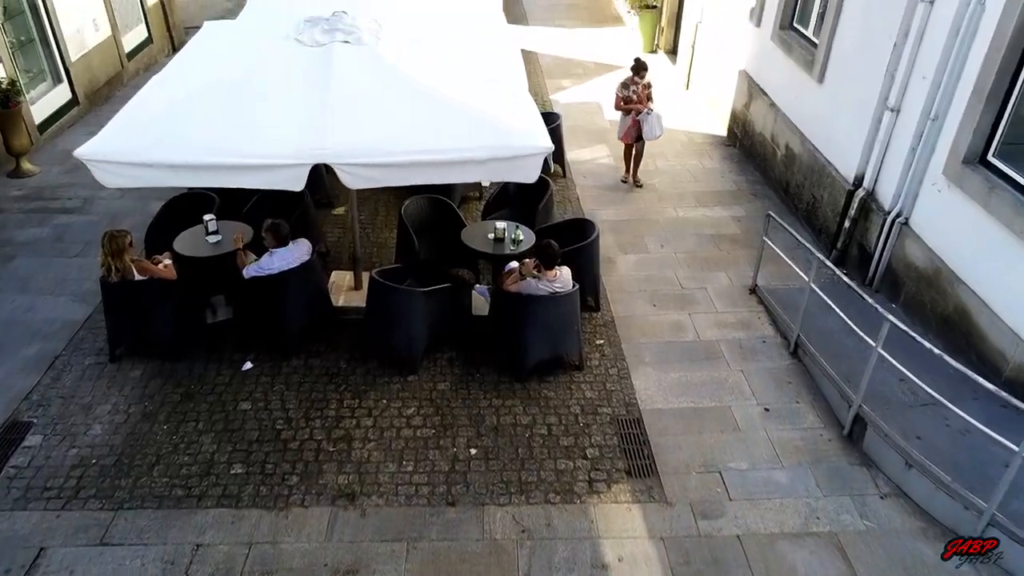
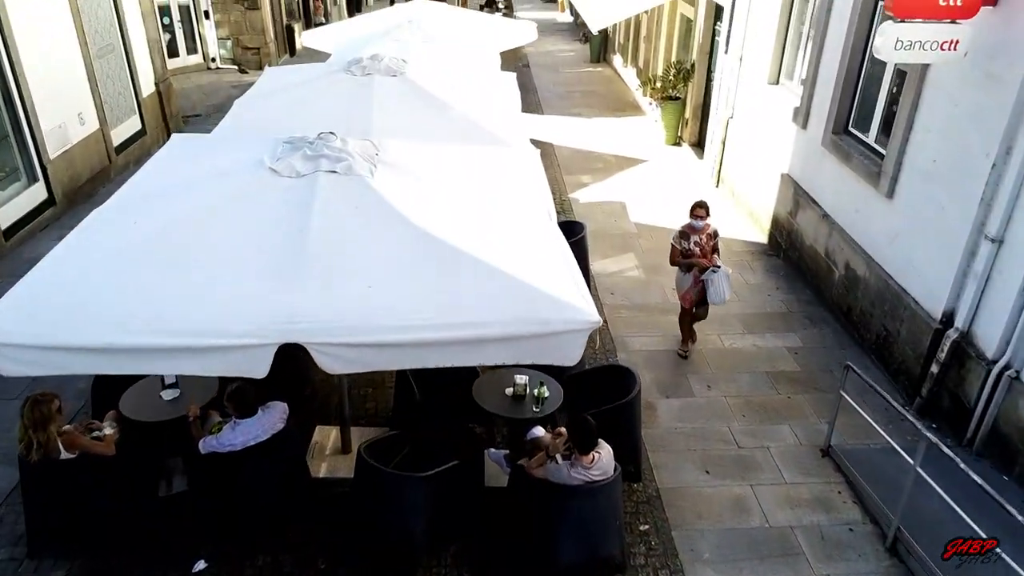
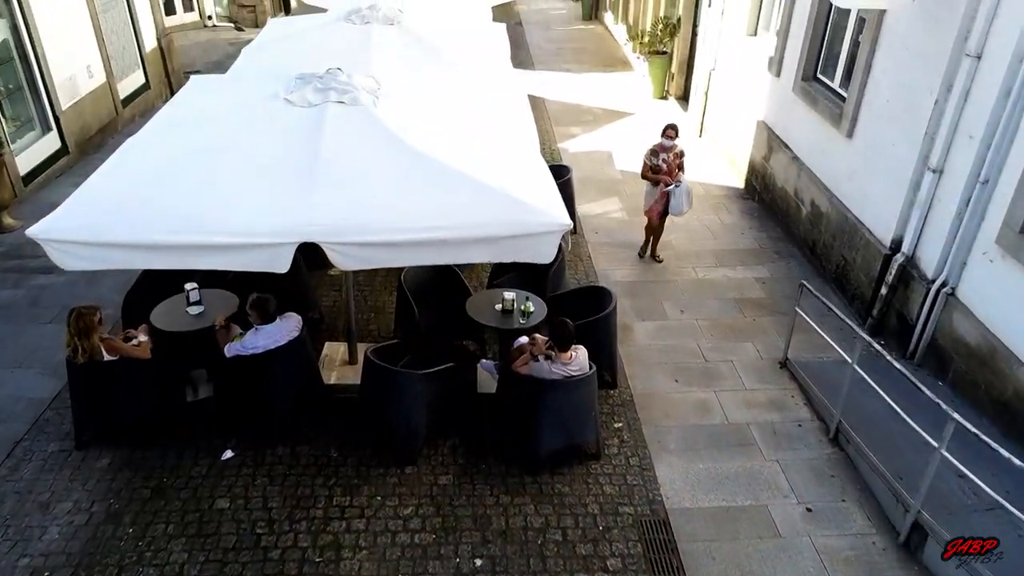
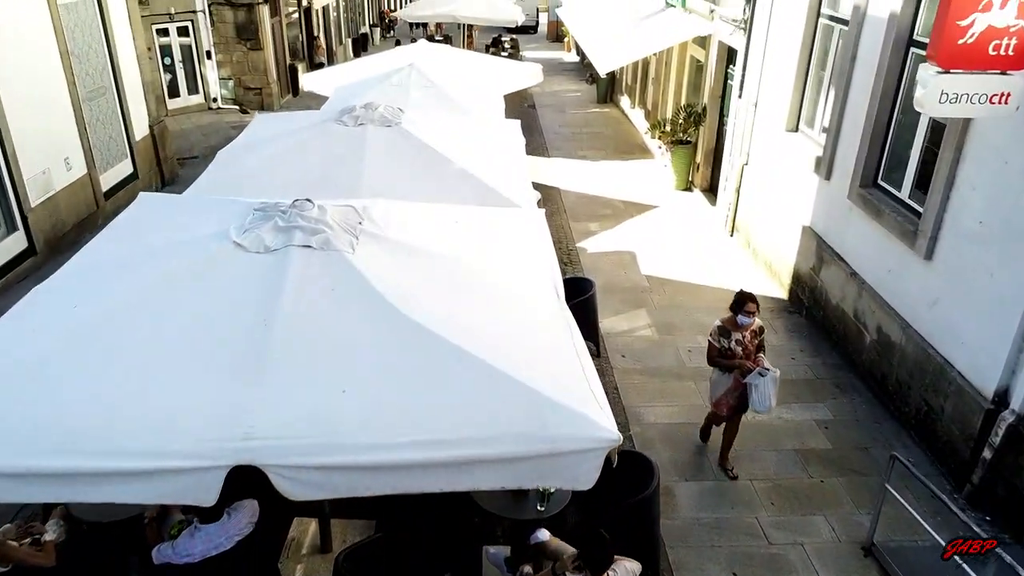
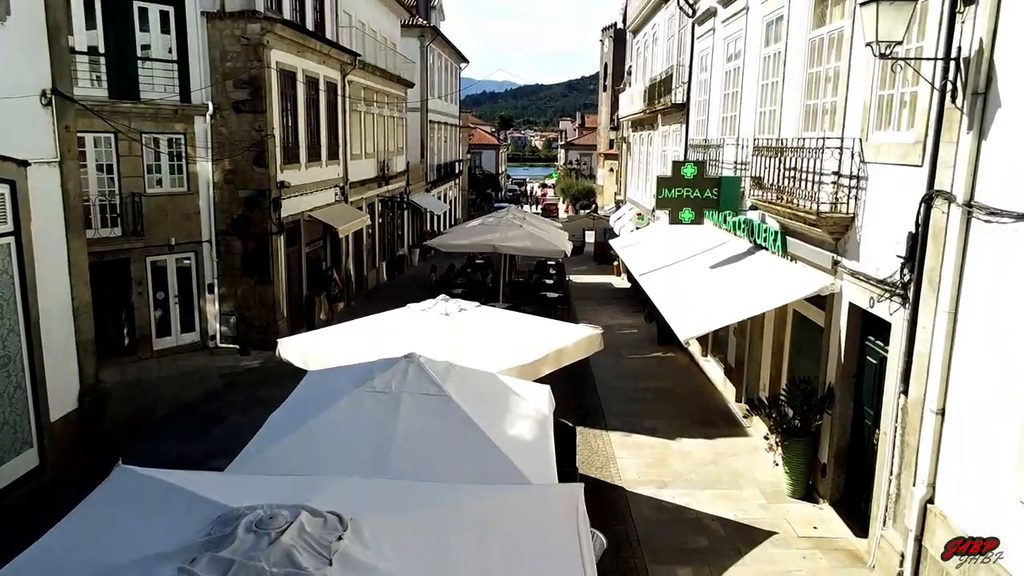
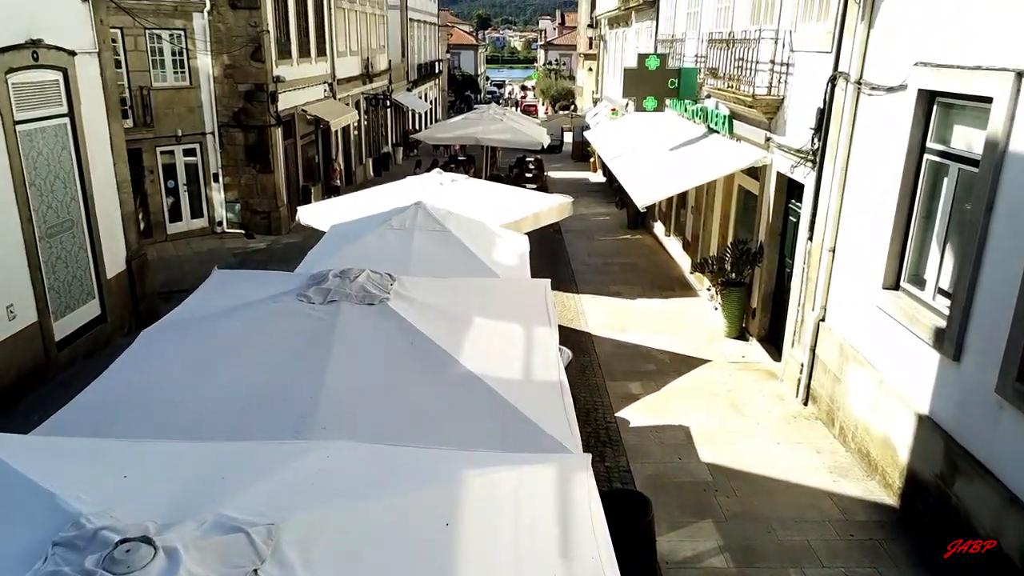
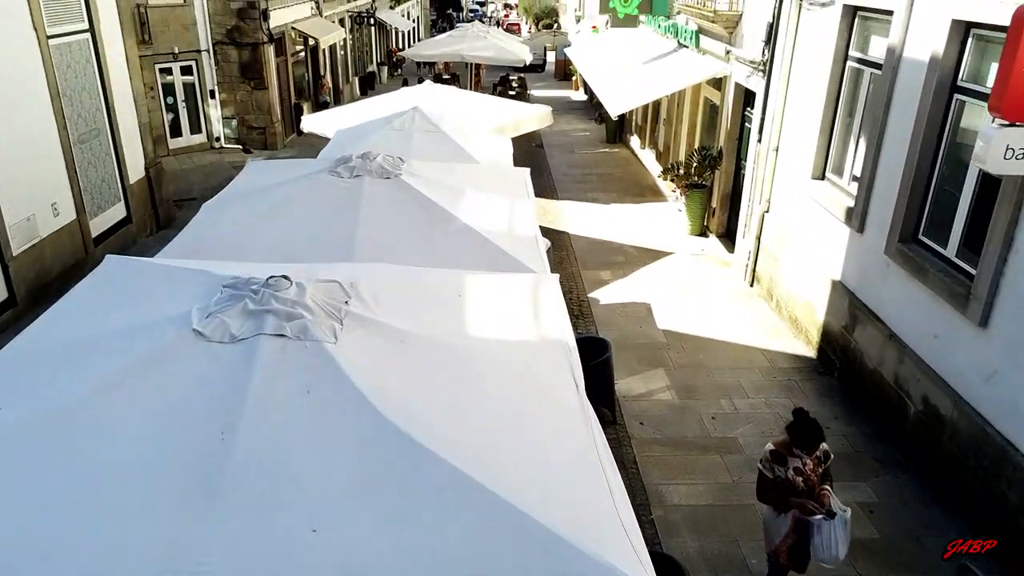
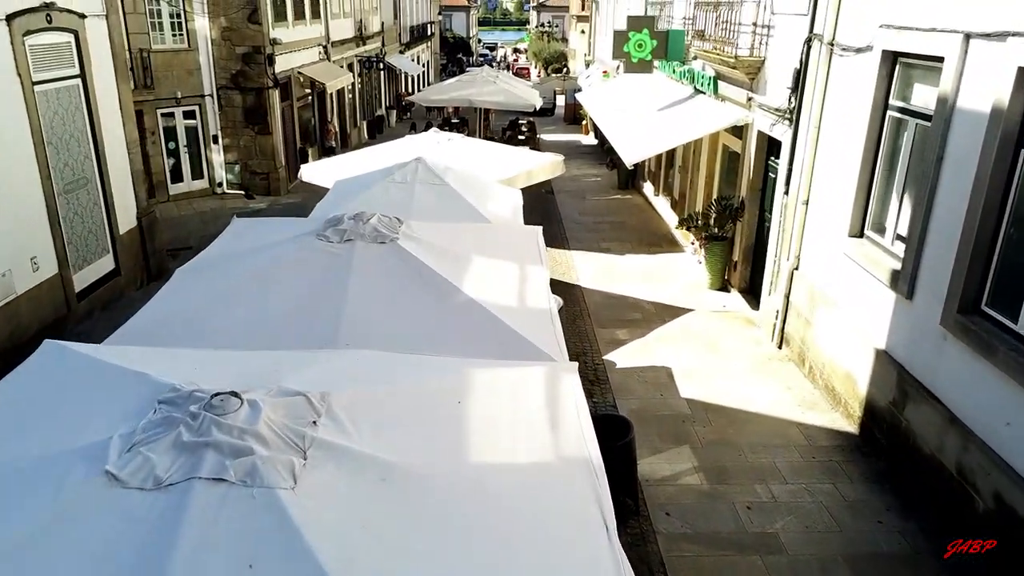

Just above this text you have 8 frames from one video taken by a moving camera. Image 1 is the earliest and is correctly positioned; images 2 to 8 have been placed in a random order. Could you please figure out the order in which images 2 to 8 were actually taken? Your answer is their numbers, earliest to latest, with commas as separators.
3, 2, 4, 7, 8, 6, 5
